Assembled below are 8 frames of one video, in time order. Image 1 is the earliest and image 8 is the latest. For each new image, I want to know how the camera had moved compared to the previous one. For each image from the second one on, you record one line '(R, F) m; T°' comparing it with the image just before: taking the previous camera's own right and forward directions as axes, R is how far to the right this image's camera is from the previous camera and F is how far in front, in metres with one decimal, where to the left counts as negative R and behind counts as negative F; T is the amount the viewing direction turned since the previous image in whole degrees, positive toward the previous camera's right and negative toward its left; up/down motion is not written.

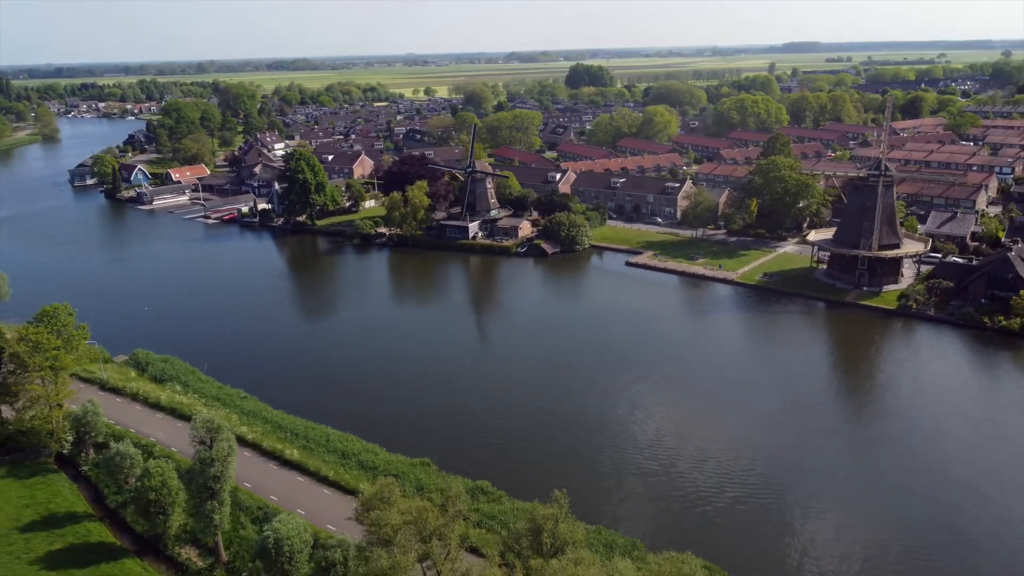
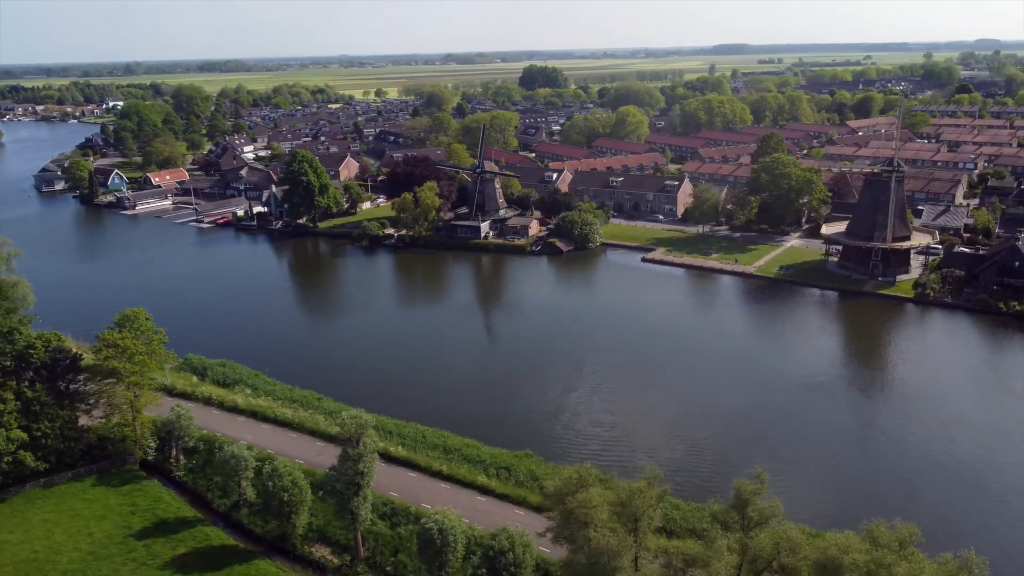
(-2.6, -0.2) m; +4°
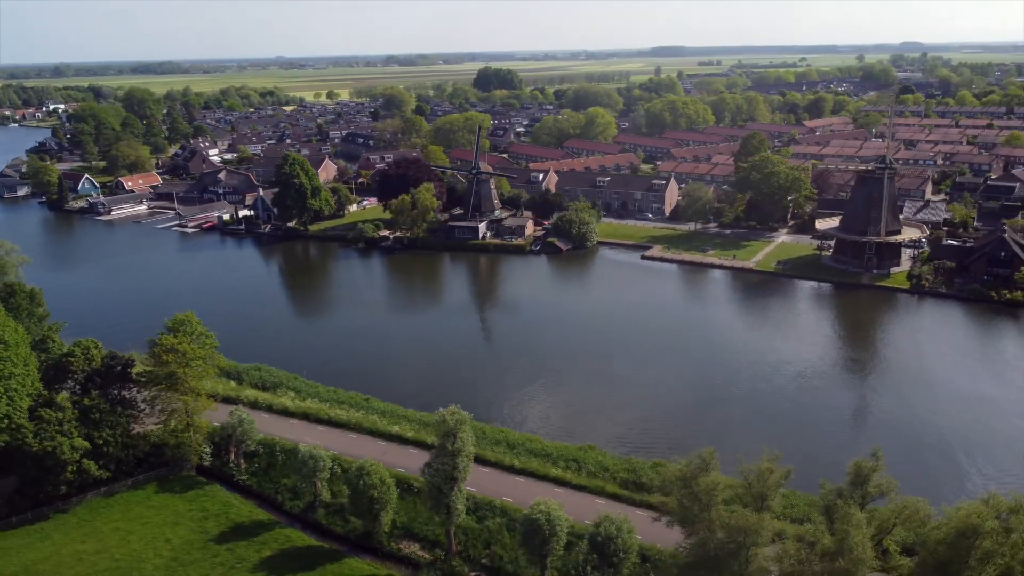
(-2.0, -0.2) m; +4°
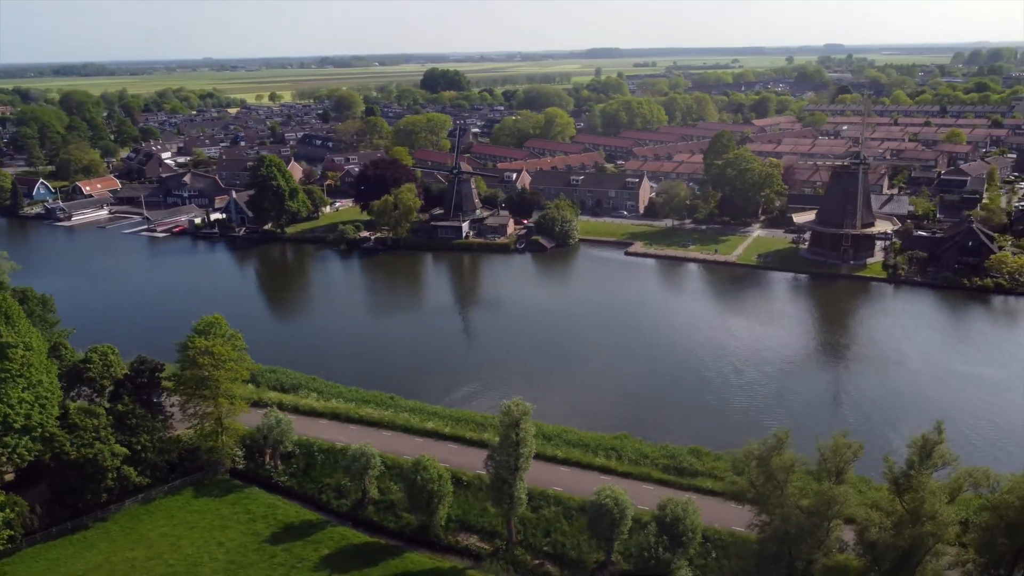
(-1.6, -0.2) m; +4°
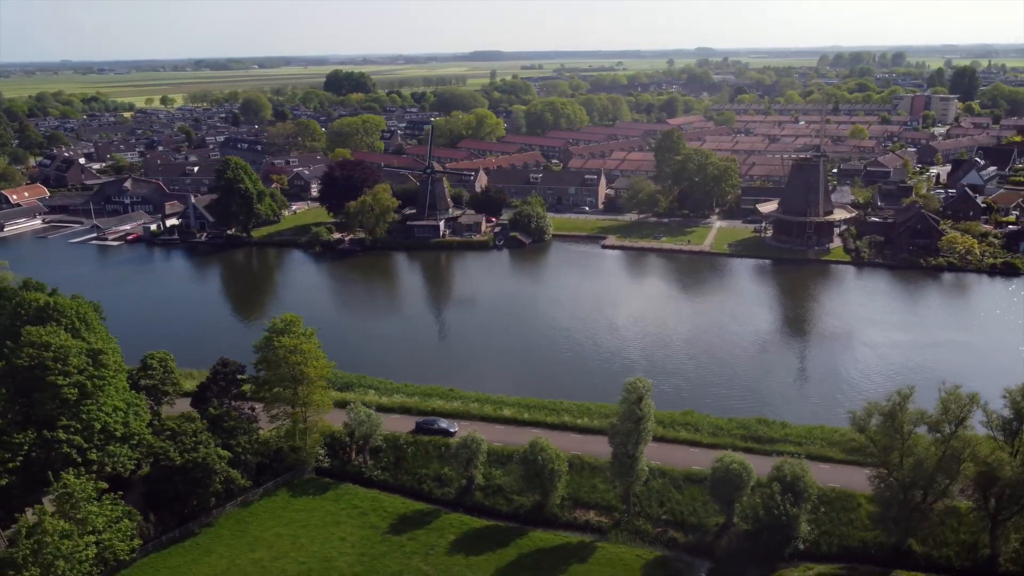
(-3.3, -0.3) m; +8°
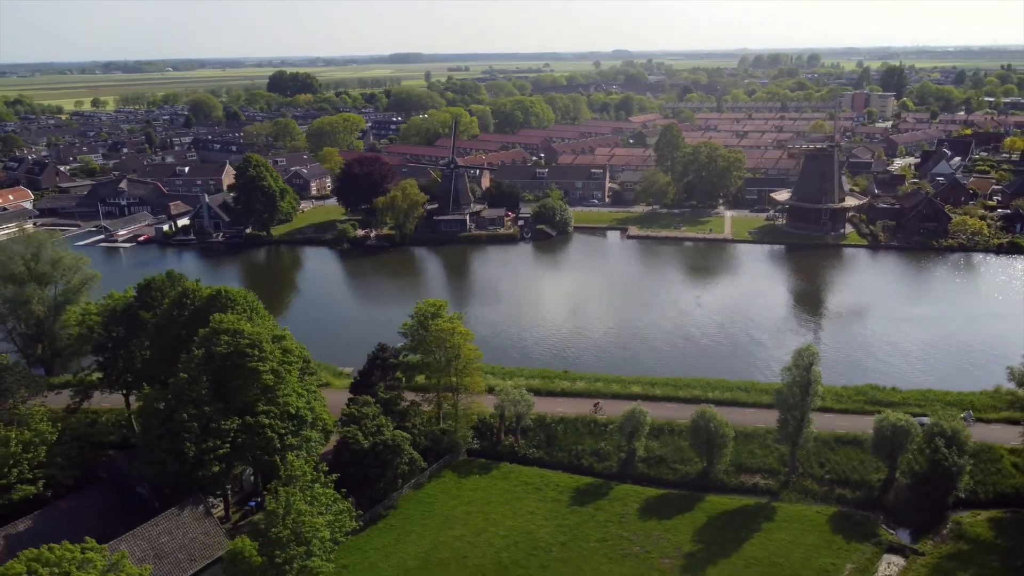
(-3.8, -0.2) m; +6°
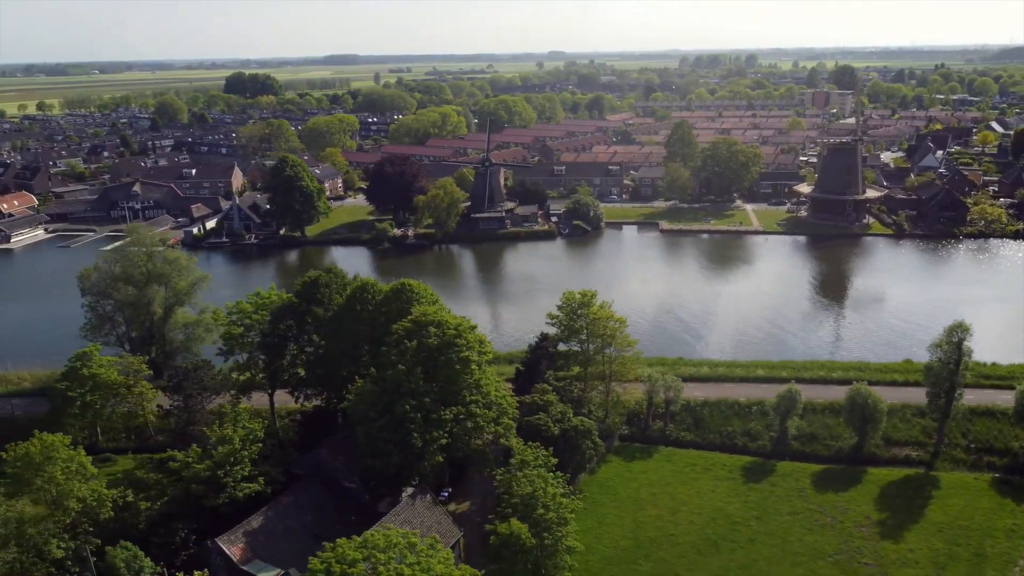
(-3.6, -0.1) m; +4°
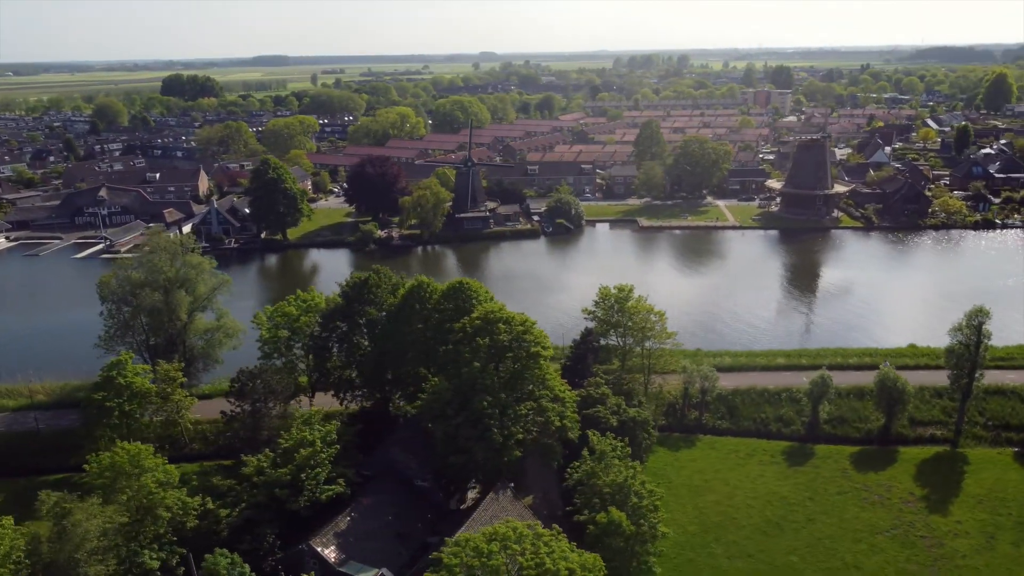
(-1.8, -0.1) m; +5°
